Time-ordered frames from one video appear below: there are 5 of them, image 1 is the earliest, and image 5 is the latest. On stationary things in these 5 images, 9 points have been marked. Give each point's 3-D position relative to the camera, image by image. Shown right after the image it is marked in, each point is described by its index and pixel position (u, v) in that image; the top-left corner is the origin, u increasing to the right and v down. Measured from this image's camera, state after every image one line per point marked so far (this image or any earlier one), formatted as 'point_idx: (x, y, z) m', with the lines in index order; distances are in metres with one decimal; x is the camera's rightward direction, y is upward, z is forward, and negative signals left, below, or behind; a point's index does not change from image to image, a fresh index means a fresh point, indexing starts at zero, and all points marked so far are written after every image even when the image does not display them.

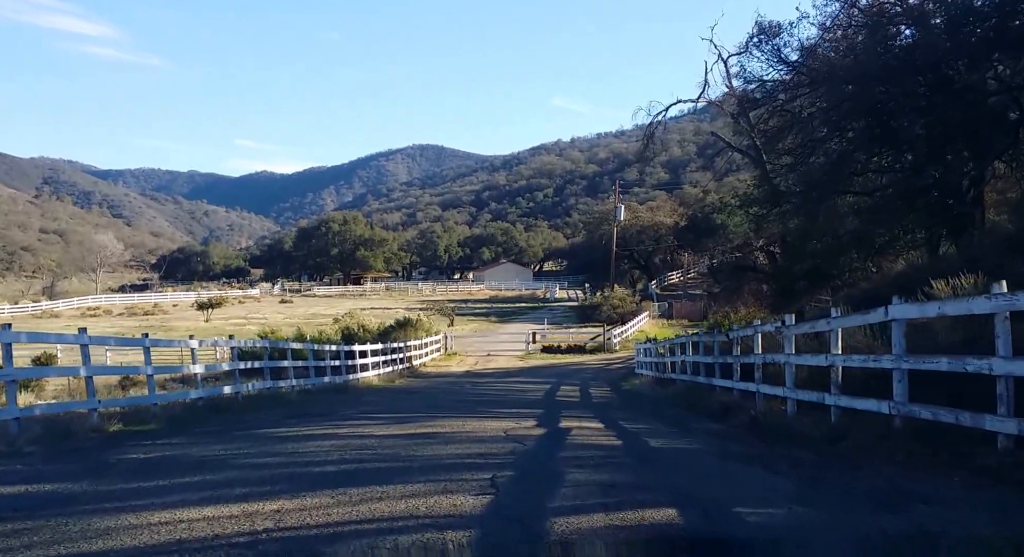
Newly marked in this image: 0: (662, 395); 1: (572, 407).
0: (+2.8, -2.1, +17.9) m
1: (+1.0, -2.1, +15.3) m
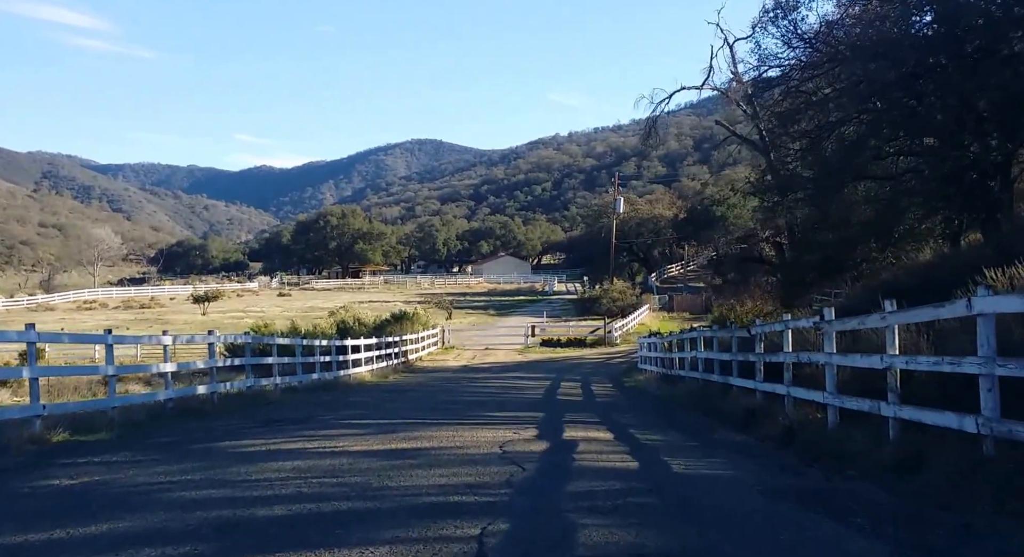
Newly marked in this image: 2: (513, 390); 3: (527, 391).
0: (+2.8, -2.0, +16.6) m
1: (+0.9, -1.9, +14.1) m
2: (0.0, -2.1, +17.8) m
3: (+0.3, -2.1, +17.6) m
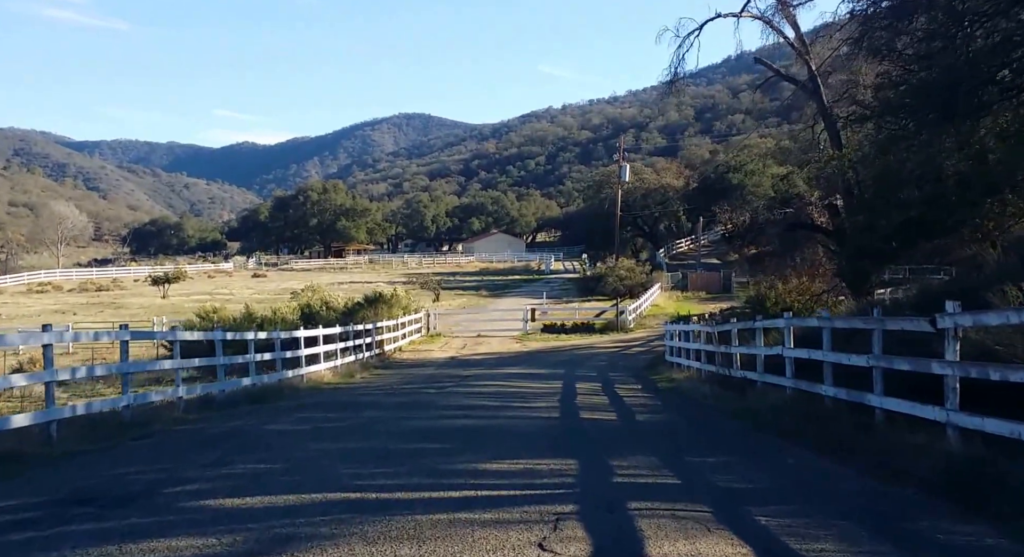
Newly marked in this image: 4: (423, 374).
0: (+2.8, -1.6, +11.9) m
1: (+1.0, -1.6, +9.3) m
2: (0.0, -1.7, +13.0) m
3: (+0.3, -1.6, +12.8) m
4: (-1.8, -2.0, +19.8) m
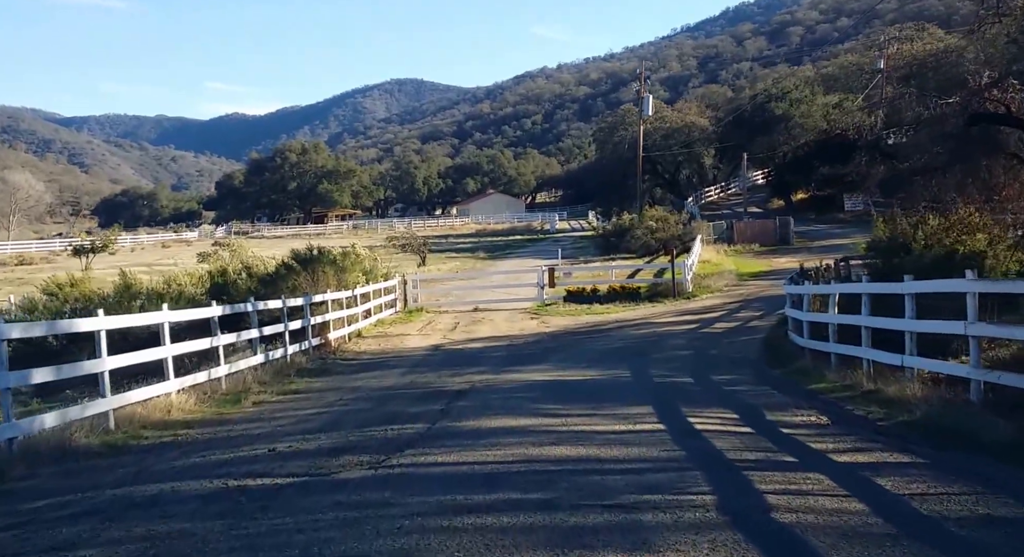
0: (+3.1, -1.0, +3.1) m
1: (+1.3, -1.1, +0.5) m
2: (+0.3, -1.1, +4.2) m
3: (+0.6, -1.1, +4.1) m
4: (-1.5, -1.2, +11.0) m
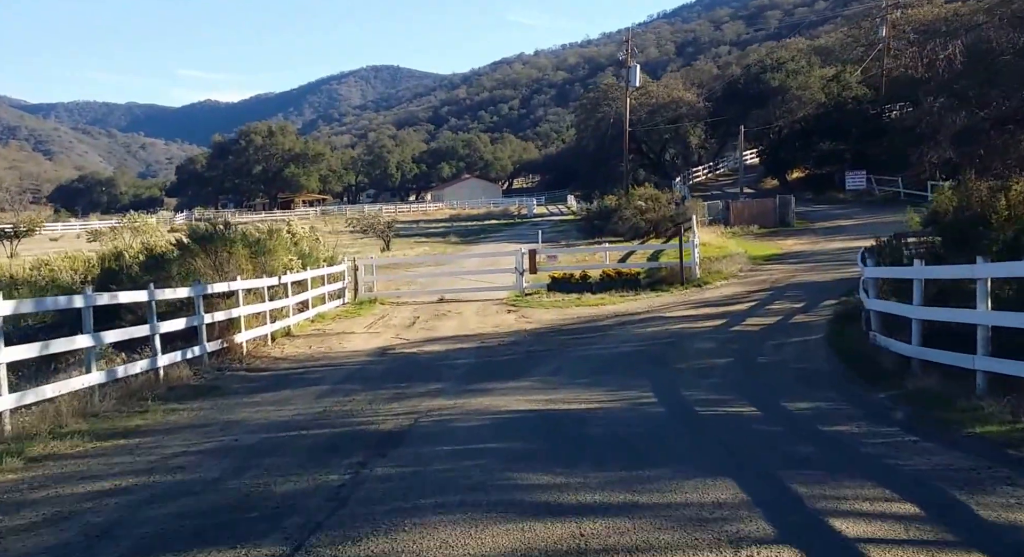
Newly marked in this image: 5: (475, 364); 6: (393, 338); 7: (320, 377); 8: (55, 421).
0: (+3.1, -0.9, -0.8) m
1: (+1.4, -1.0, -3.4) m
2: (+0.3, -1.0, +0.3) m
3: (+0.5, -1.0, +0.1) m
4: (-1.8, -1.1, +7.0) m
5: (-0.4, -0.9, +10.1) m
6: (-1.7, -0.9, +13.5) m
7: (-2.0, -1.0, +9.9) m
8: (-3.3, -1.0, +6.8) m
